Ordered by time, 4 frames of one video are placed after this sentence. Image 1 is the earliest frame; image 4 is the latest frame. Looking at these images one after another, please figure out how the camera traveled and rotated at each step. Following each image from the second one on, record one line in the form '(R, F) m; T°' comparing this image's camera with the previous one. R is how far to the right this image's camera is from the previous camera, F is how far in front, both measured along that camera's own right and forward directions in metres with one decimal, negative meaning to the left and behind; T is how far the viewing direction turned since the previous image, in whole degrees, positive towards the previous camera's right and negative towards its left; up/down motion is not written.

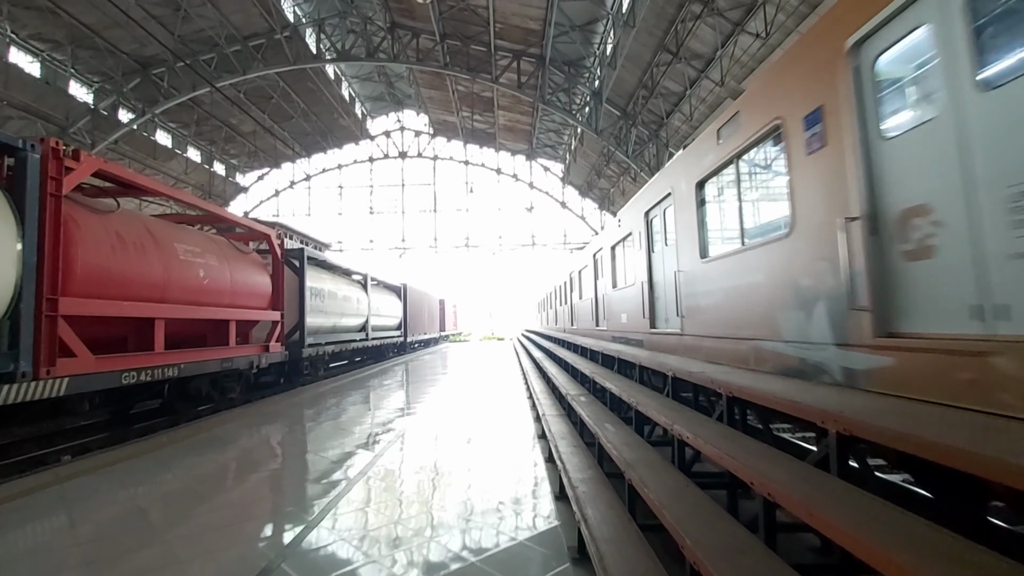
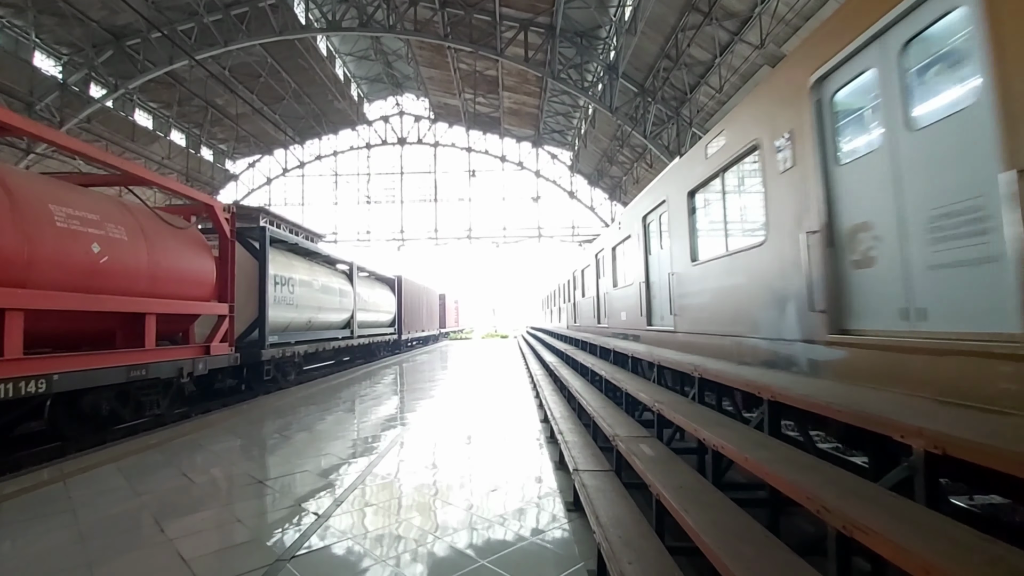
(-0.1, +1.7) m; 0°
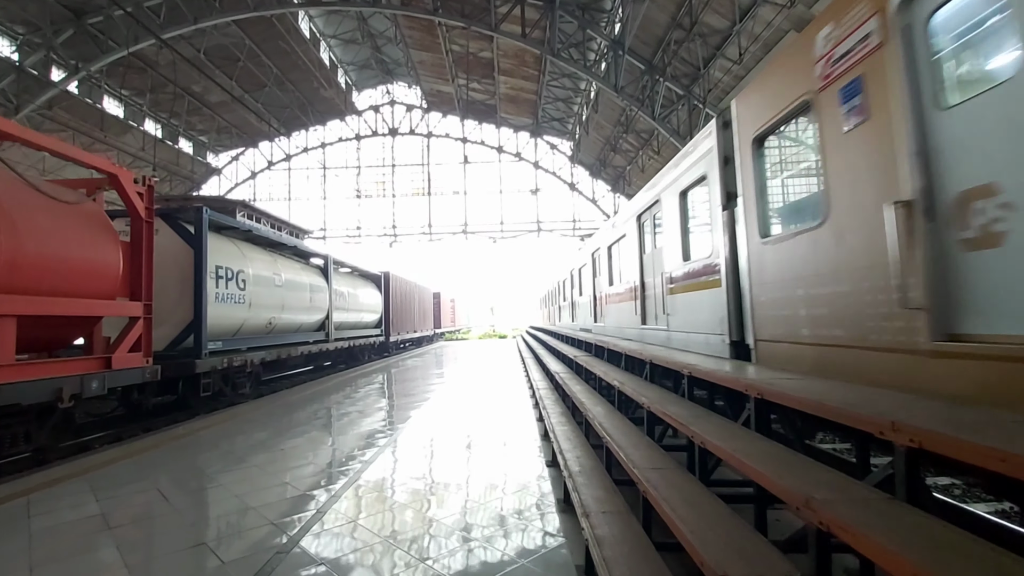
(0.0, +1.4) m; 0°
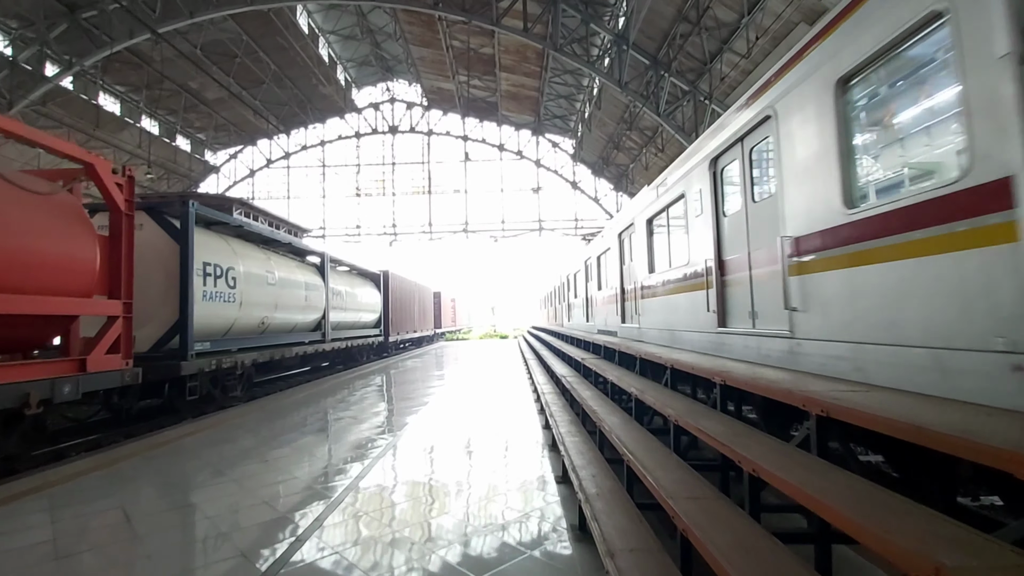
(0.0, +0.3) m; 0°
